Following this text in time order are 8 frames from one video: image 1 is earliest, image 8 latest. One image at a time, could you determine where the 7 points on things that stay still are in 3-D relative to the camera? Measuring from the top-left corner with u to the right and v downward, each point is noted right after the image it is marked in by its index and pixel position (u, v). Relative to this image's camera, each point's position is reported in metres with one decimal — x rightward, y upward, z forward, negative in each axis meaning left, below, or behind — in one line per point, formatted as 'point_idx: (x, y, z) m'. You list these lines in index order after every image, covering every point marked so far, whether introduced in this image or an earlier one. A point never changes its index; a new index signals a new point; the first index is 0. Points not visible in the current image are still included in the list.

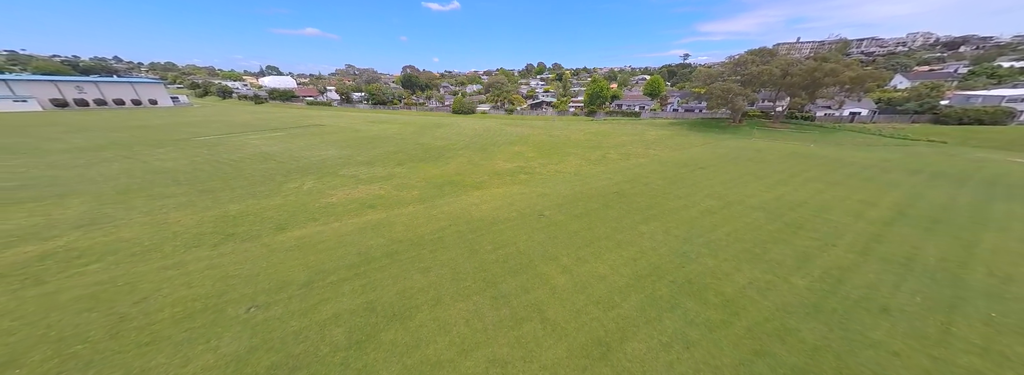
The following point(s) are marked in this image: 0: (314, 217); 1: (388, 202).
0: (-7.2, -1.1, +9.3) m
1: (-5.2, -0.7, +10.8) m
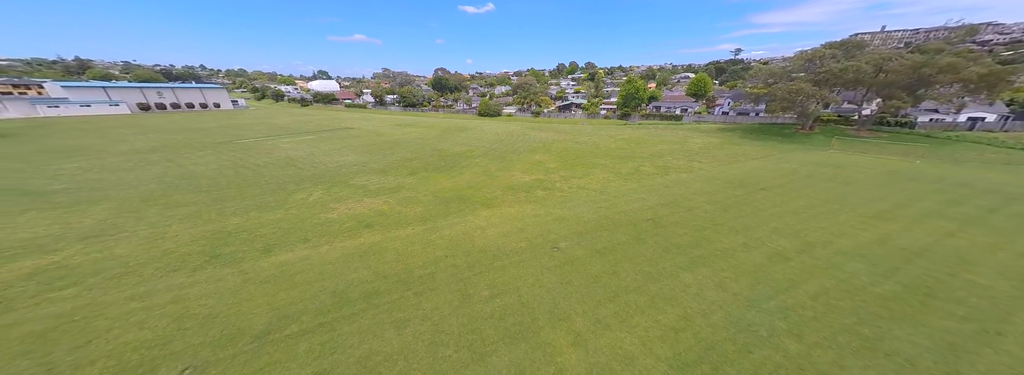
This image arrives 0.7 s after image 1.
0: (-6.9, -1.7, +8.6) m
1: (-4.8, -1.3, +9.8) m
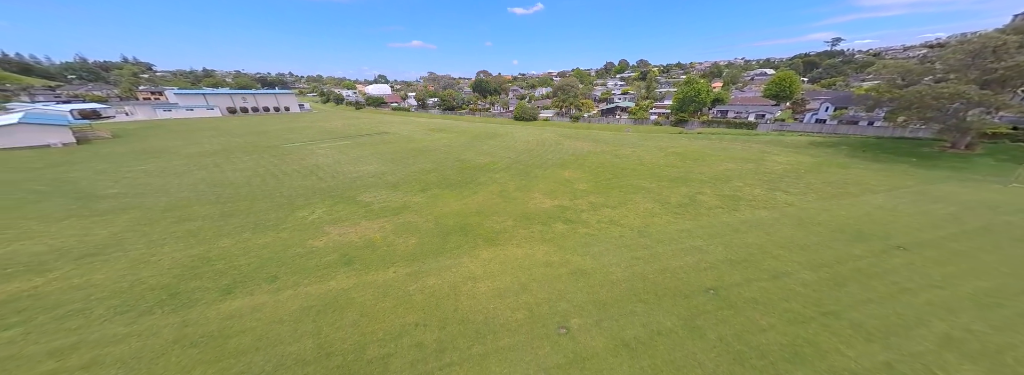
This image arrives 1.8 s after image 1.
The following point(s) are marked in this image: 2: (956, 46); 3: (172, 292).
0: (-6.9, -2.6, +7.5) m
1: (-4.6, -2.3, +8.4) m
2: (+26.3, +8.5, +15.3) m
3: (-8.9, -2.8, +6.7) m
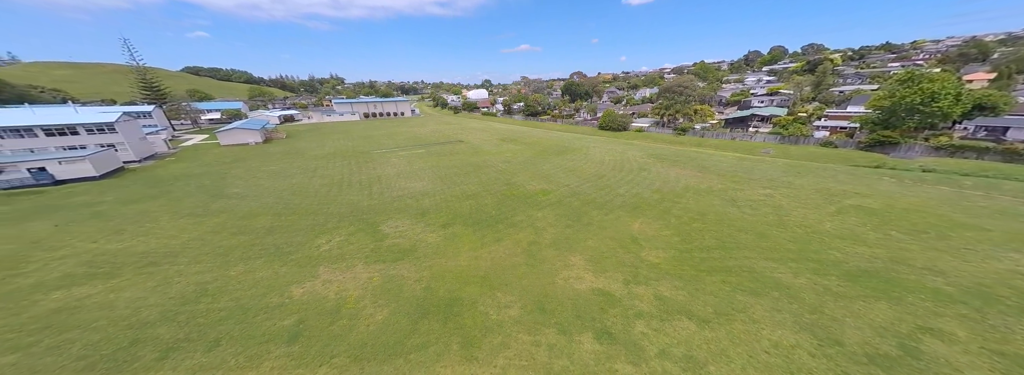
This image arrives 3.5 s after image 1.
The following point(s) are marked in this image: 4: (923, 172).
0: (-7.5, -3.9, +6.6) m
1: (-5.0, -3.9, +6.7) m
2: (+27.3, +3.6, +2.2) m
3: (-9.7, -3.9, +6.6) m
4: (+23.0, +1.0, +14.3) m
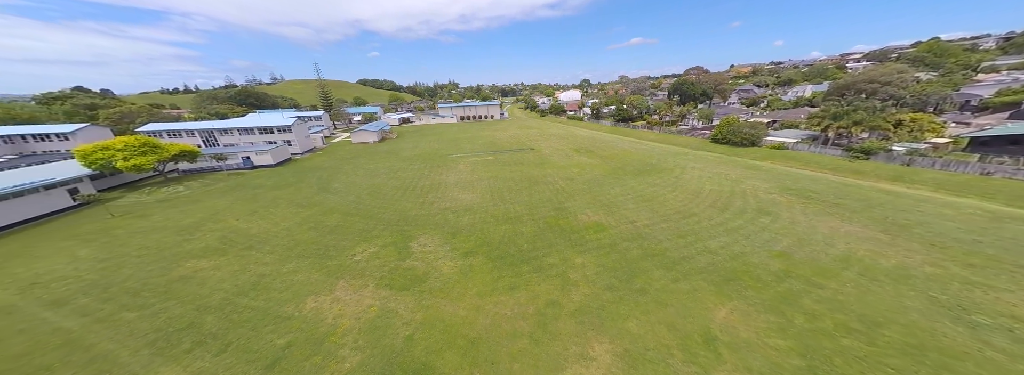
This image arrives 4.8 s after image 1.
0: (-8.0, -4.4, +7.4) m
1: (-5.7, -4.7, +6.6) m
2: (+23.6, -0.5, -9.0) m
3: (-10.1, -4.2, +8.1) m
4: (+23.6, -2.8, +4.0) m
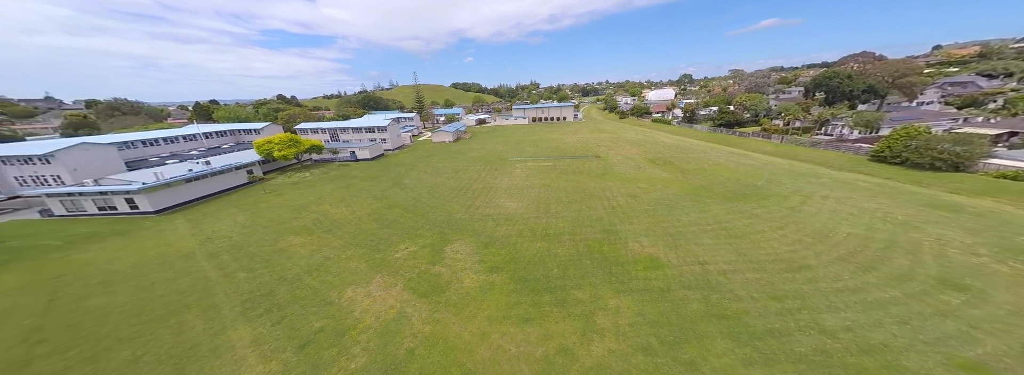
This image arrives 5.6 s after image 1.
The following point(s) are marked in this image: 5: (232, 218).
0: (-7.8, -4.4, +8.9) m
1: (-5.8, -4.8, +7.5) m
2: (+18.0, -3.1, -16.0) m
3: (-9.5, -4.0, +10.2) m
4: (+21.5, -5.4, -3.6) m
5: (-18.1, -2.0, +16.6) m
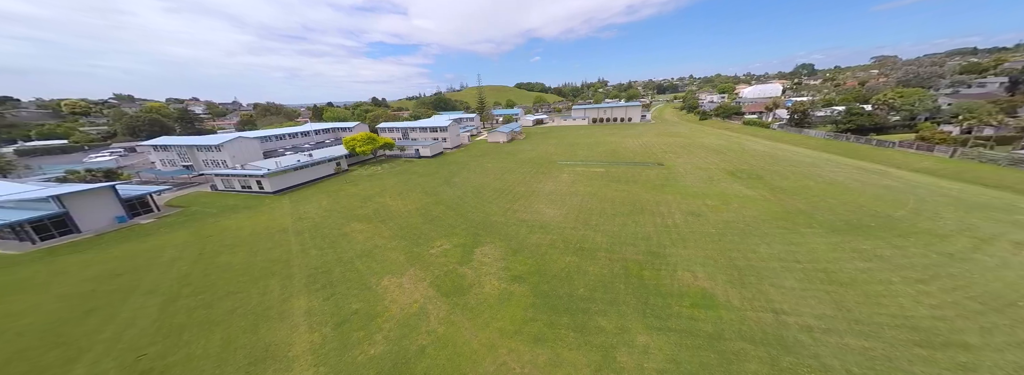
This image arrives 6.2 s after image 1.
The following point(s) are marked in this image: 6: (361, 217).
0: (-7.1, -4.2, +10.3) m
1: (-5.5, -4.8, +8.4) m
2: (+12.2, -4.5, -19.9) m
3: (-8.4, -3.7, +11.9) m
4: (+18.4, -7.1, -8.7) m
5: (-15.1, -1.2, +20.1) m
6: (-9.9, -2.0, +16.9) m
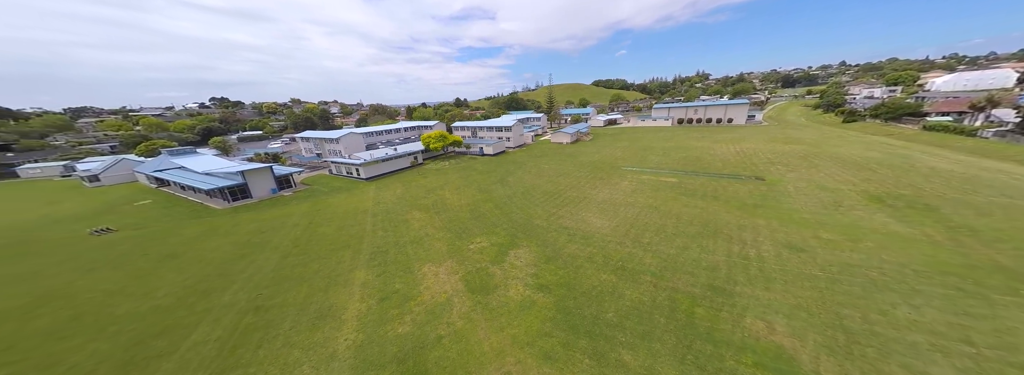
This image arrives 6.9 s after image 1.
0: (-5.8, -3.8, +11.8) m
1: (-4.8, -4.5, +9.6) m
2: (+4.6, -5.4, -22.5) m
3: (-6.6, -3.2, +13.7) m
4: (+13.3, -8.6, -13.2) m
5: (-10.6, -0.3, +23.4) m
6: (-6.5, -1.4, +18.9) m
